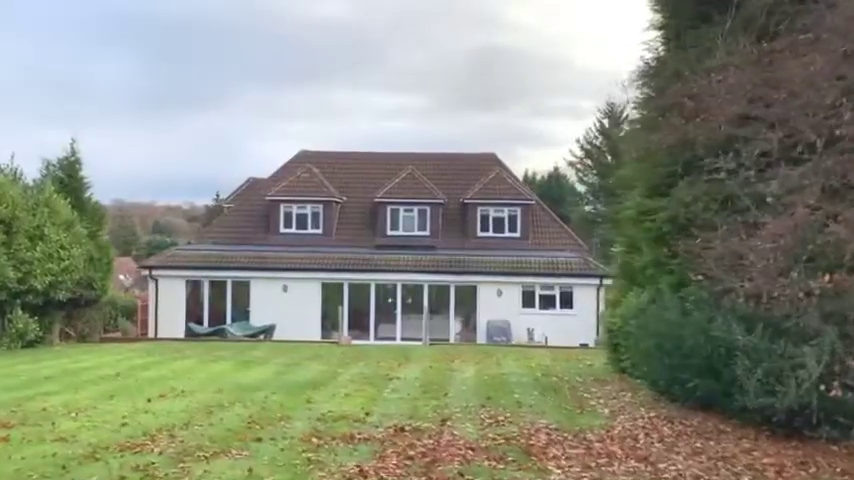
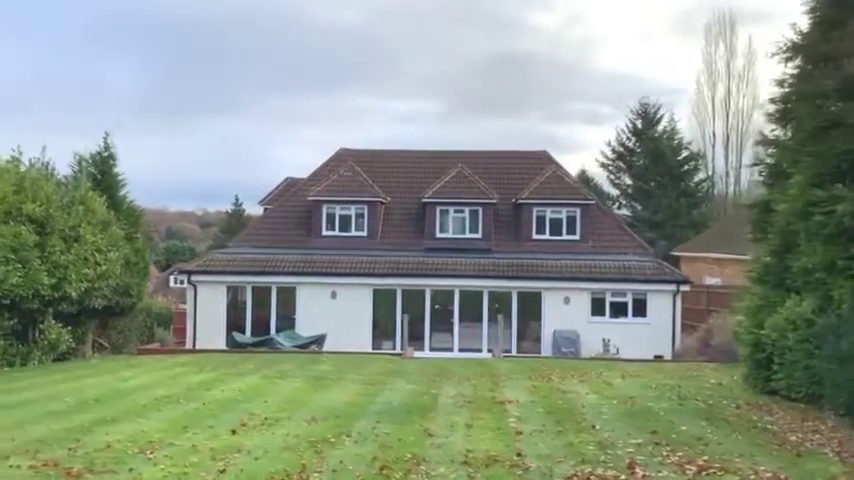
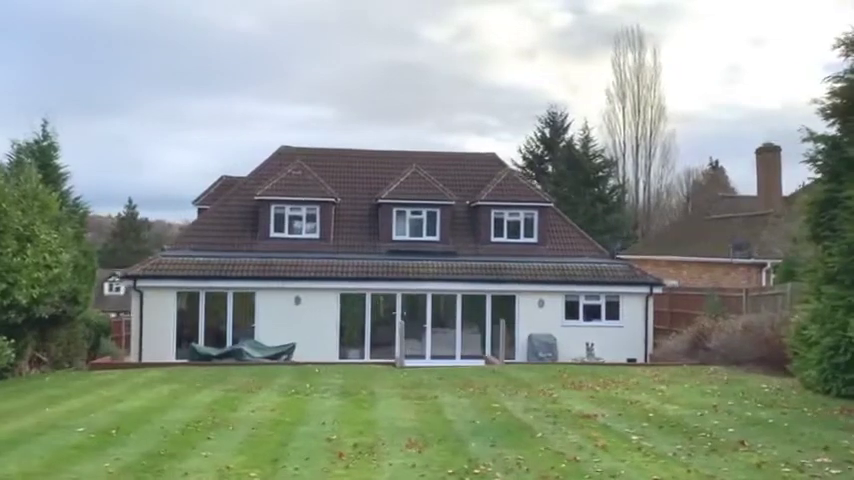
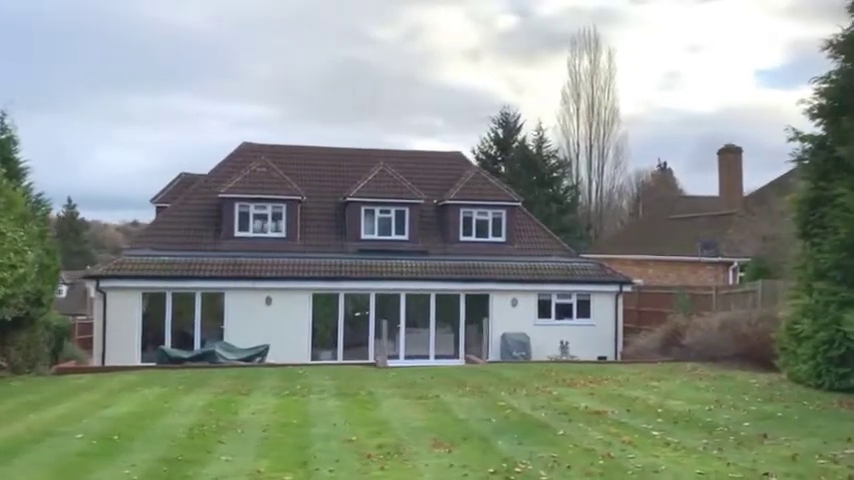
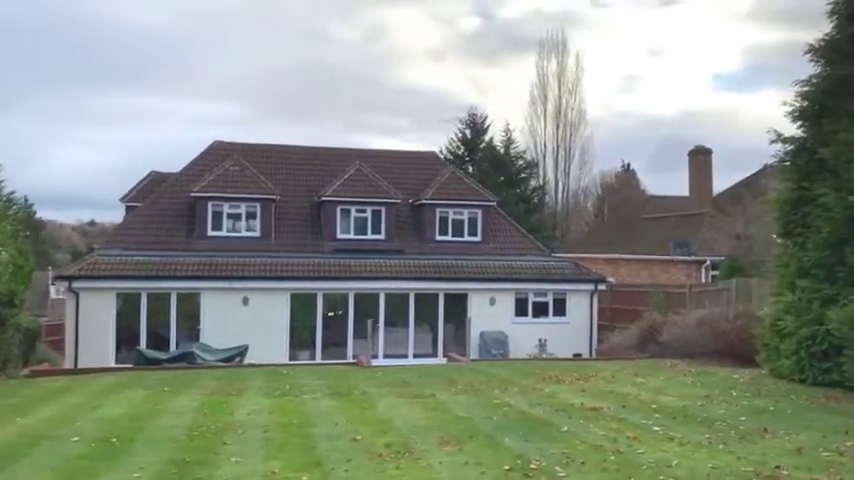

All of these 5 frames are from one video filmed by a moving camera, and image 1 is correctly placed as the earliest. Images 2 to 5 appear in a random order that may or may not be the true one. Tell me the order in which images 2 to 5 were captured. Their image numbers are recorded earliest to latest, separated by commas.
2, 3, 4, 5
